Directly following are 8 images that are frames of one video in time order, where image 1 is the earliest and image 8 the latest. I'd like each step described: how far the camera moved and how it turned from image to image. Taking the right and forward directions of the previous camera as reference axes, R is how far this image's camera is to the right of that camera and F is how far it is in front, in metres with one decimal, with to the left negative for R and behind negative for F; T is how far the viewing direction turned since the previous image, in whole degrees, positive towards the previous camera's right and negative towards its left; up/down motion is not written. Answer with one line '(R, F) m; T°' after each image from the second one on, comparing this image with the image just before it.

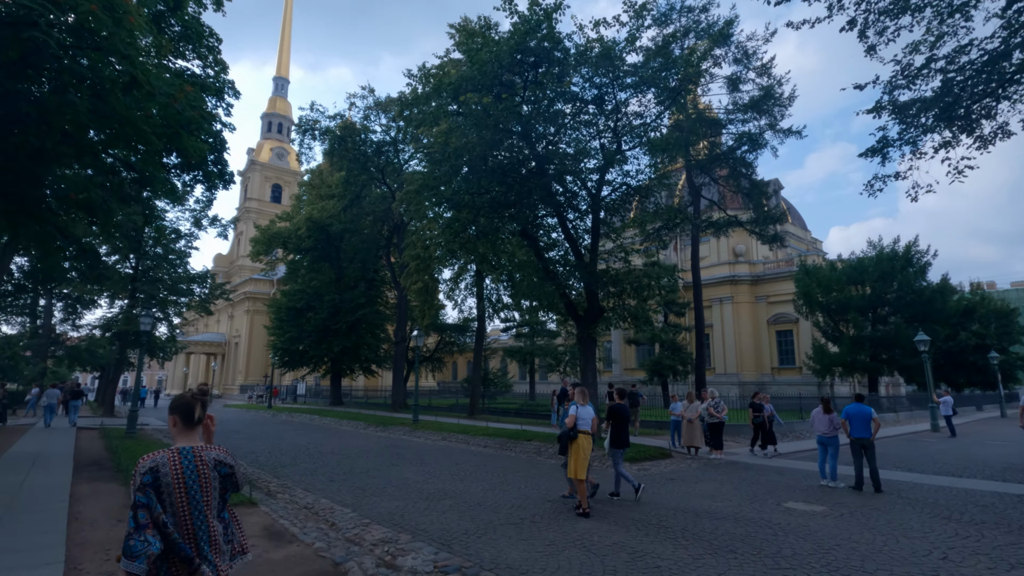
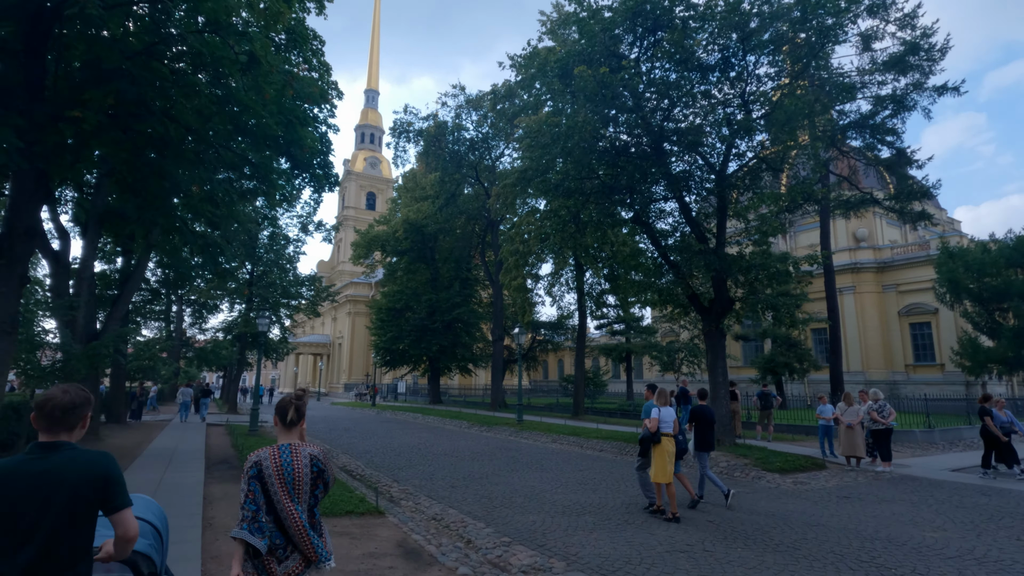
(-0.9, +1.1) m; -9°
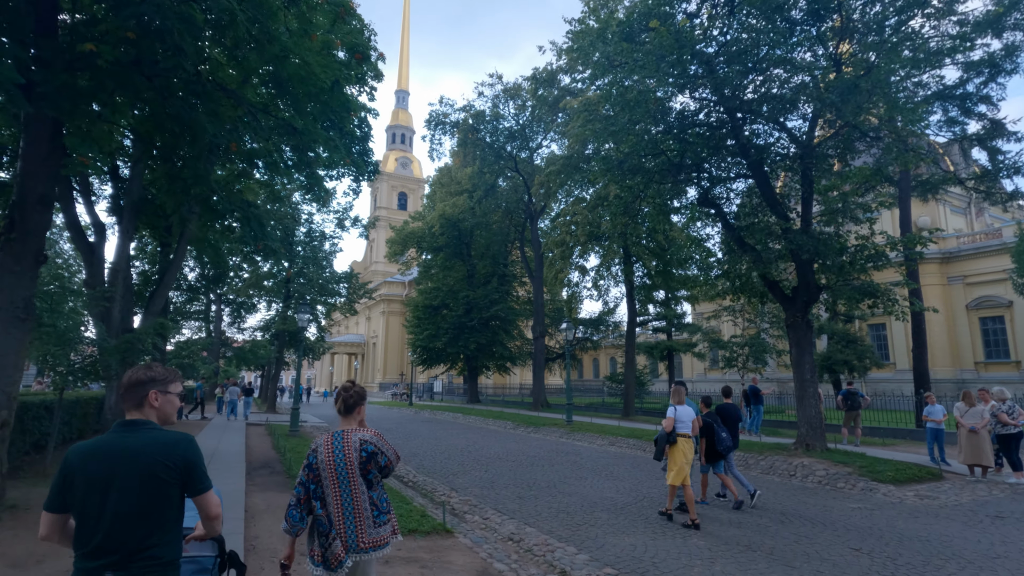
(-0.8, +1.3) m; -3°
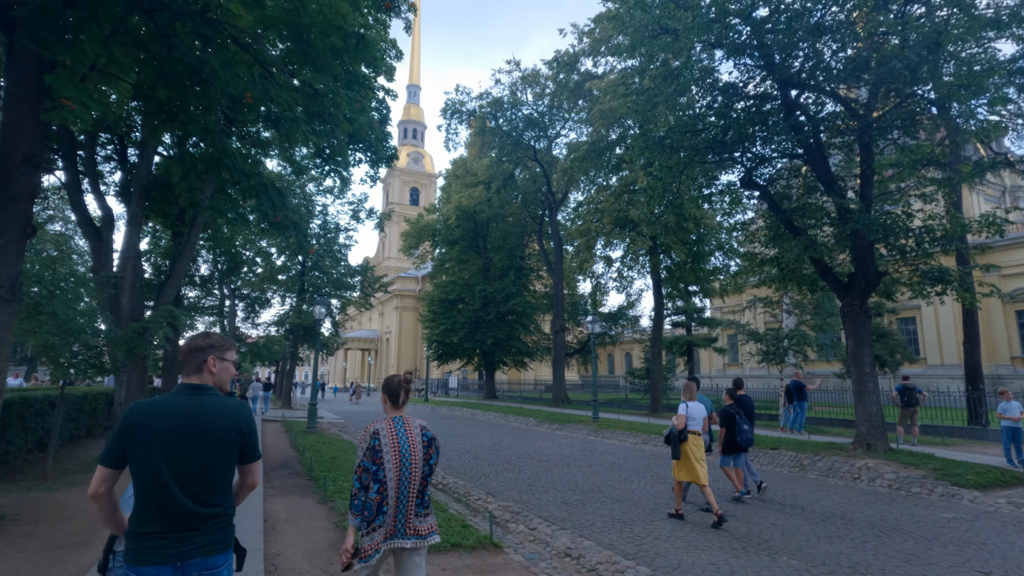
(-0.5, +0.9) m; -1°
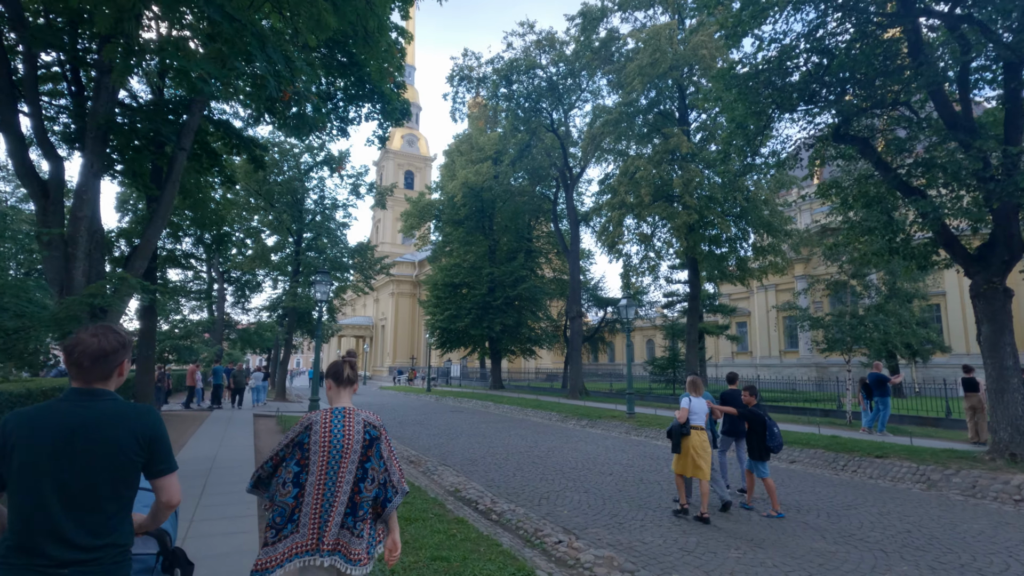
(-1.2, +2.5) m; +1°
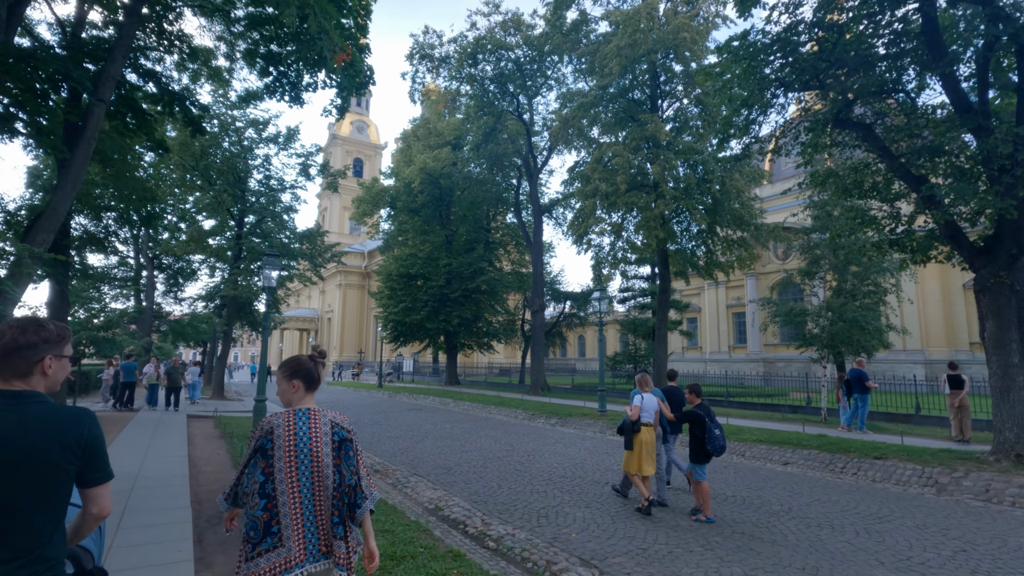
(-0.7, +1.3) m; +5°
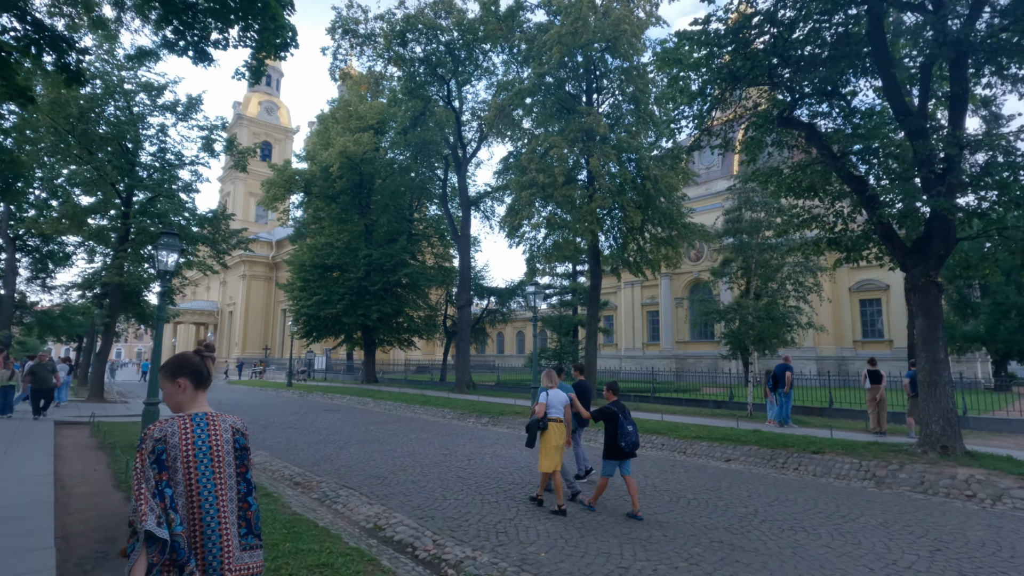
(-0.5, +0.9) m; +9°
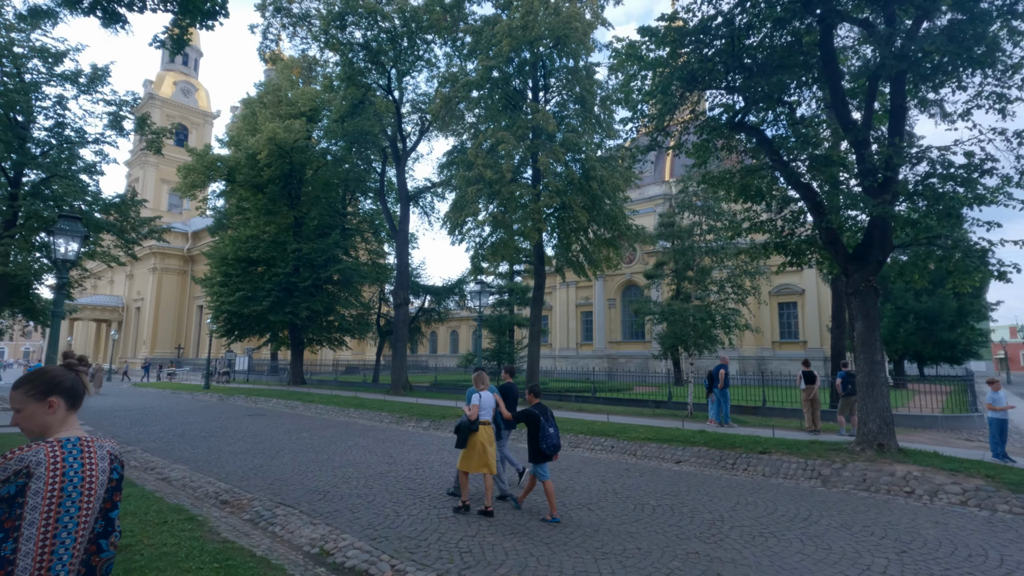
(-0.4, +0.5) m; +7°
